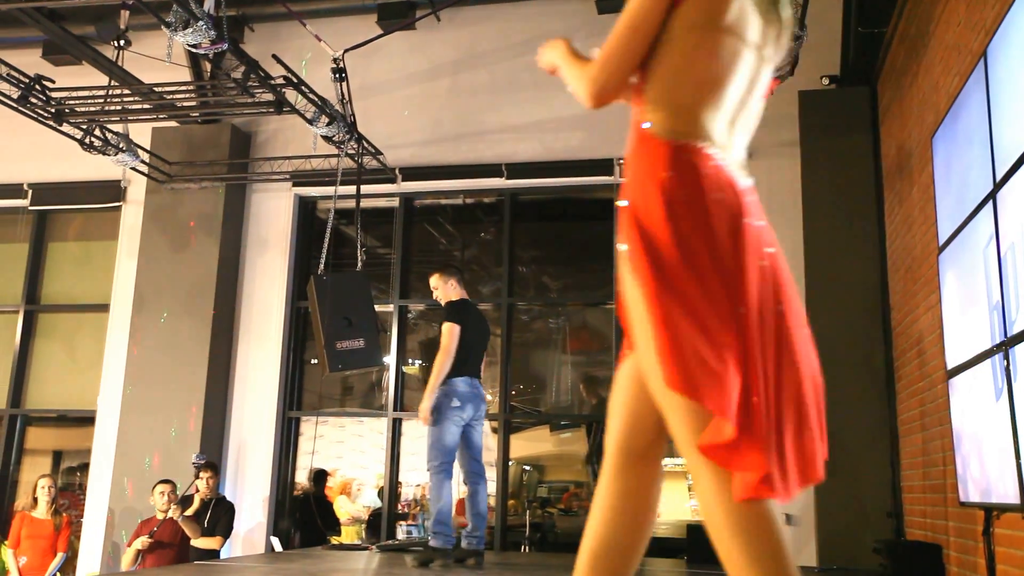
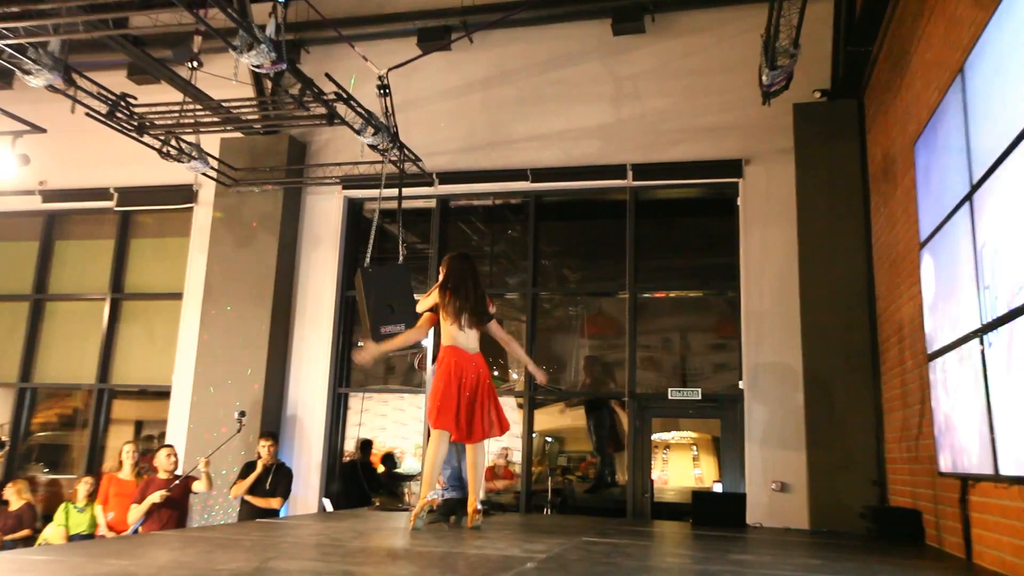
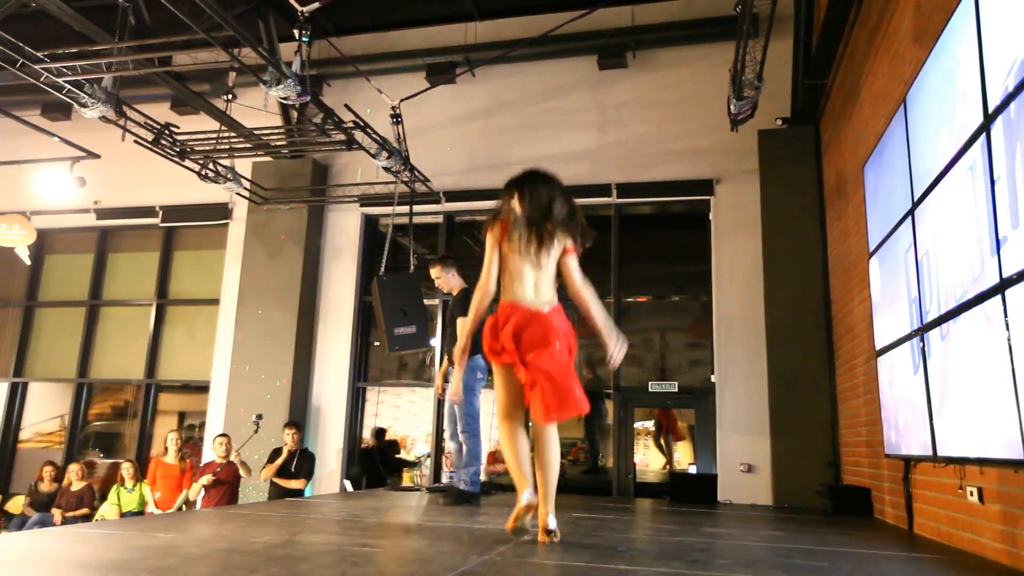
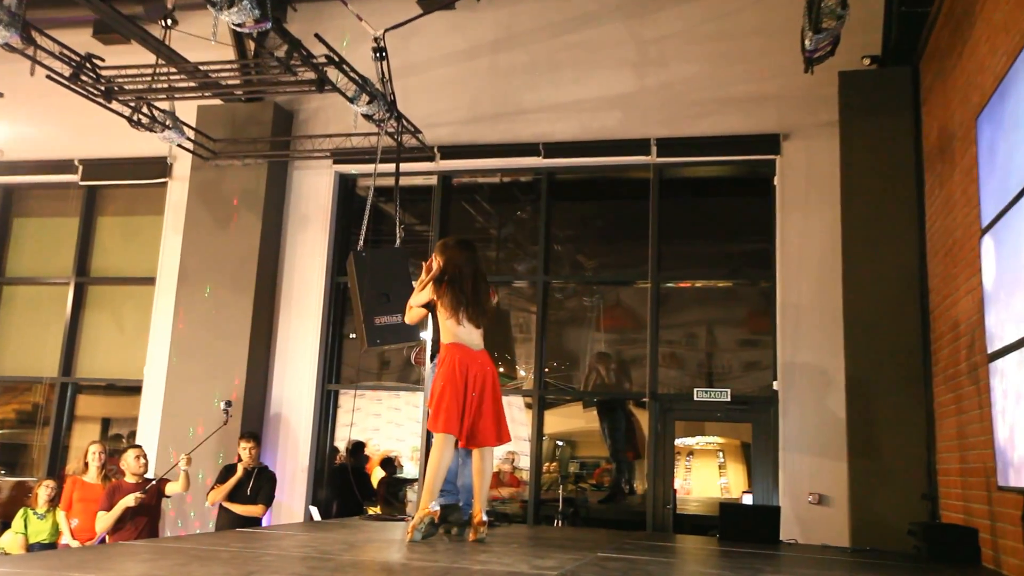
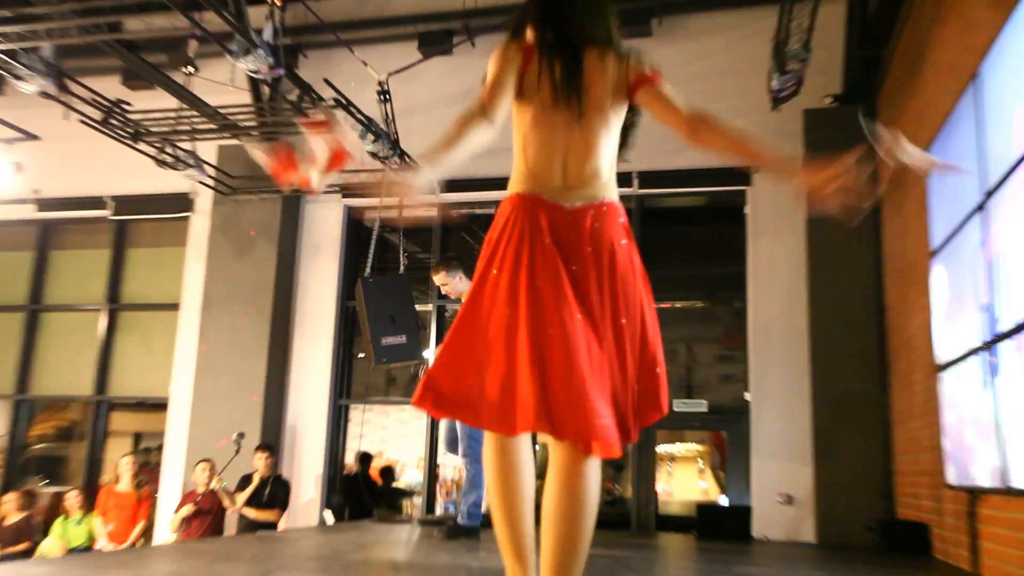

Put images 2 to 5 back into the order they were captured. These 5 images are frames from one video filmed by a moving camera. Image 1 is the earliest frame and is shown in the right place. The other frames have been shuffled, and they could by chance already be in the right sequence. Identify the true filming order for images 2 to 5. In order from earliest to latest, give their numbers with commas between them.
5, 3, 2, 4
